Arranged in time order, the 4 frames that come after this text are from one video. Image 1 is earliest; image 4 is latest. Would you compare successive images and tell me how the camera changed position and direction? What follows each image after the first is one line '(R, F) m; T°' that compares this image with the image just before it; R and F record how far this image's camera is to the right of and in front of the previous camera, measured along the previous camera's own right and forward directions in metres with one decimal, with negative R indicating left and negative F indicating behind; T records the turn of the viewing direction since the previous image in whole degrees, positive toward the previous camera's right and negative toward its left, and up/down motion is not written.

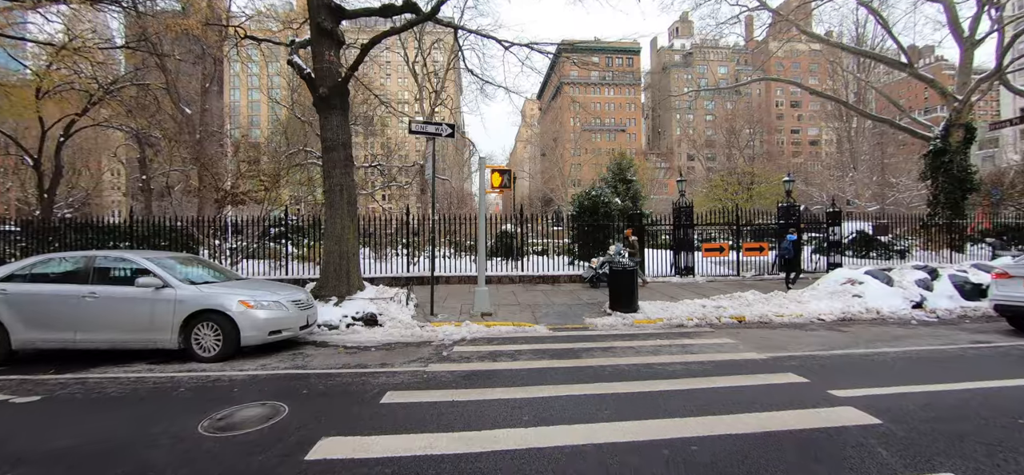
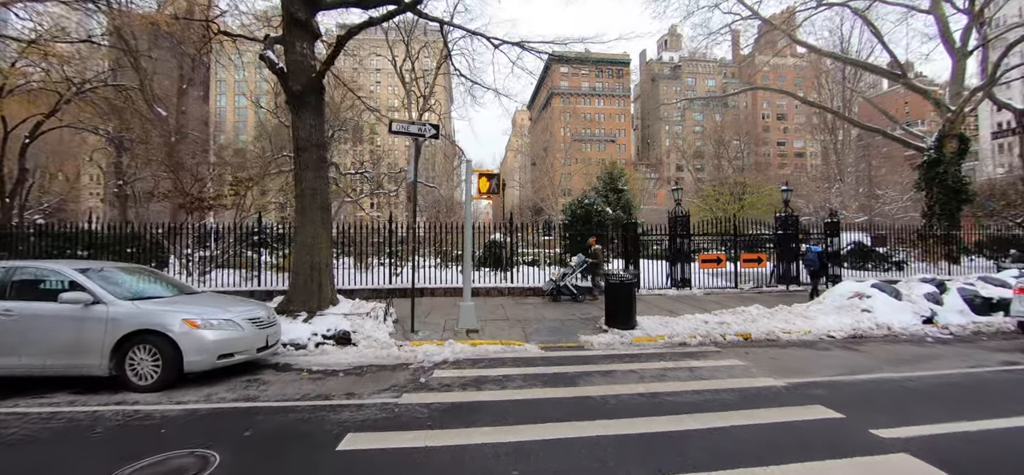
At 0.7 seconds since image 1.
(0.0, +0.6) m; +1°
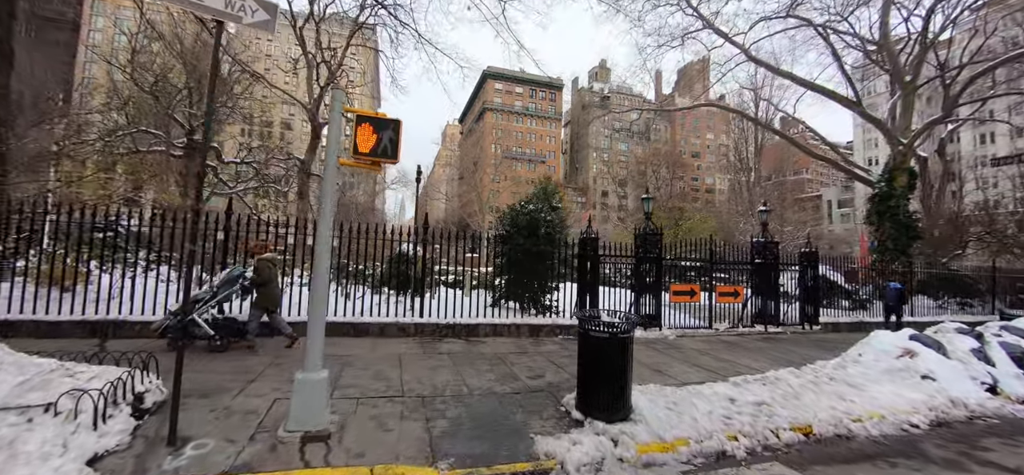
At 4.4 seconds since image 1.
(+0.2, +3.3) m; +11°
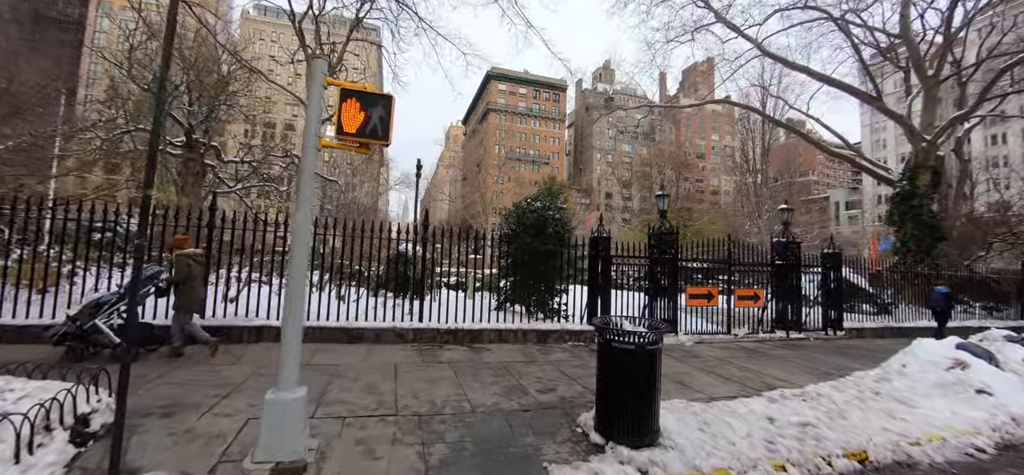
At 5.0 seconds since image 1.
(-0.1, +0.5) m; 0°
